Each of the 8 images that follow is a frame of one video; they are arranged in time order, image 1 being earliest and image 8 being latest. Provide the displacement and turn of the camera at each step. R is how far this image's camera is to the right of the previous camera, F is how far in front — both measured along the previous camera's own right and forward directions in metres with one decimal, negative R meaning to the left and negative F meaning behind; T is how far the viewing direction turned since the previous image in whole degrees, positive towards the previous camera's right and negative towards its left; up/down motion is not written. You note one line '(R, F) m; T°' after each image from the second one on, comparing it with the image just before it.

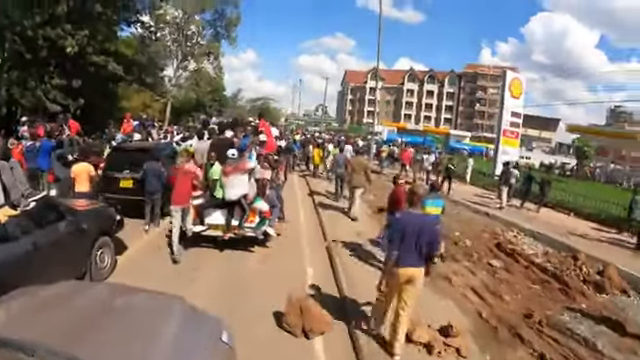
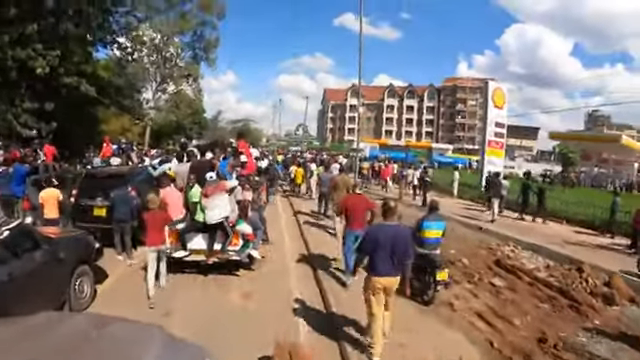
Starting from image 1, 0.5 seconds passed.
(0.0, +0.8) m; +2°
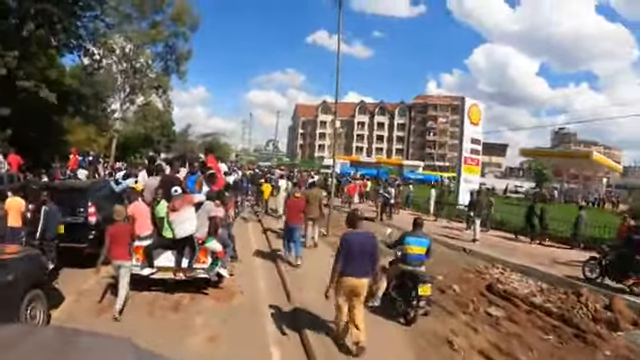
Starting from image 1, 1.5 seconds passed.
(-0.2, +0.9) m; +3°
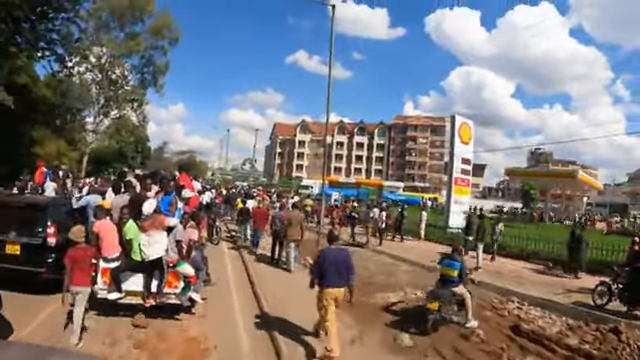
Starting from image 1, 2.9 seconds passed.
(-0.3, +1.7) m; +2°
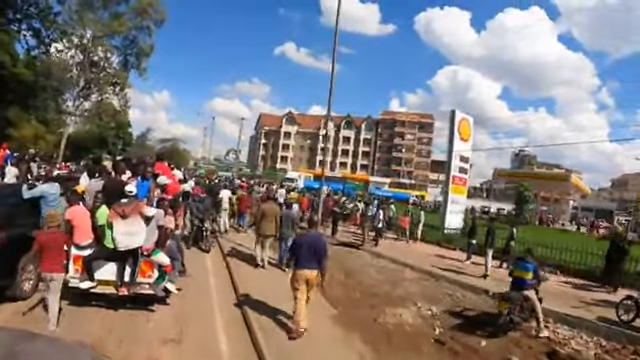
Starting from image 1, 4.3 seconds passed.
(-0.3, +1.6) m; +2°
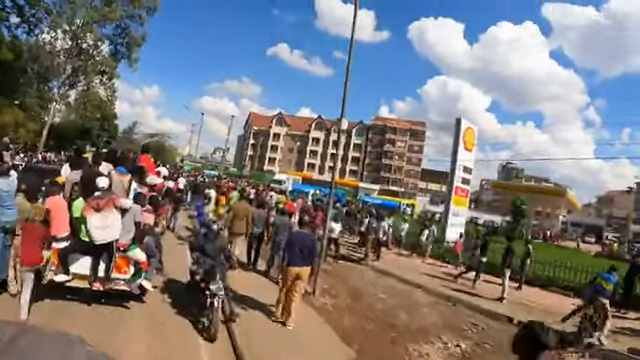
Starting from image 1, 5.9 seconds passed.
(-0.4, +1.6) m; +1°
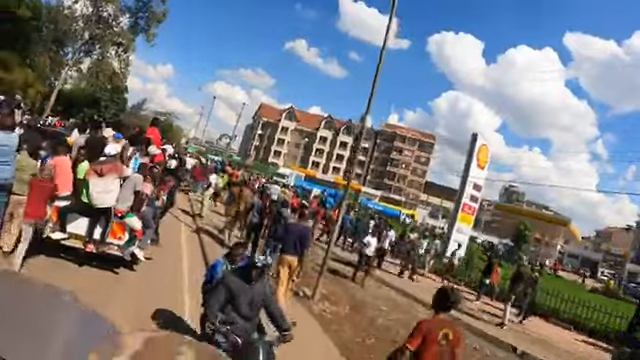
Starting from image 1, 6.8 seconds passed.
(-0.2, +0.5) m; 0°
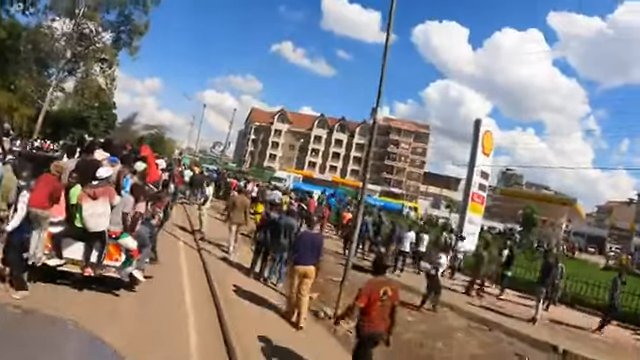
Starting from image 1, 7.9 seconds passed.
(-0.2, +0.9) m; 0°
